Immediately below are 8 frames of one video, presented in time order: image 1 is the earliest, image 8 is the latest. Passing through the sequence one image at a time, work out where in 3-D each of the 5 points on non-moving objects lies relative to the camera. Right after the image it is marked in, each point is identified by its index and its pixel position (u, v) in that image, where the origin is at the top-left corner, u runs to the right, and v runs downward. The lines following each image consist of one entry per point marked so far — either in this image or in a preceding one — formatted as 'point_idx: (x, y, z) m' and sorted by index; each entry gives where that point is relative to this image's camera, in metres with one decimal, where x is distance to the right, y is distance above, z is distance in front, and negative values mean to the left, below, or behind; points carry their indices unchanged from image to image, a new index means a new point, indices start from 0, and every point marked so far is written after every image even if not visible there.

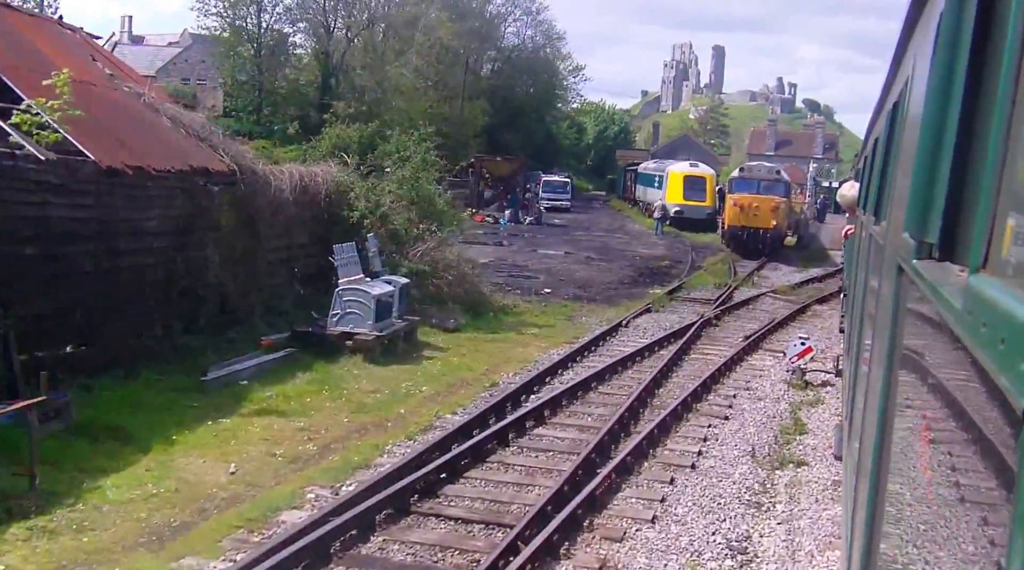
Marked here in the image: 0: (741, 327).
0: (+3.7, -0.7, +19.4) m
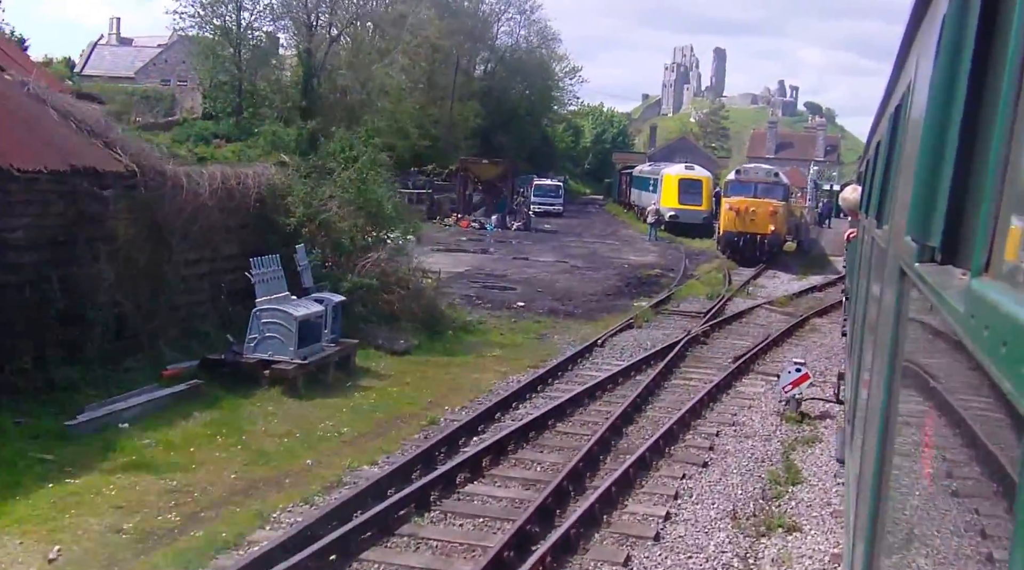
0: (+3.2, -0.9, +17.3) m
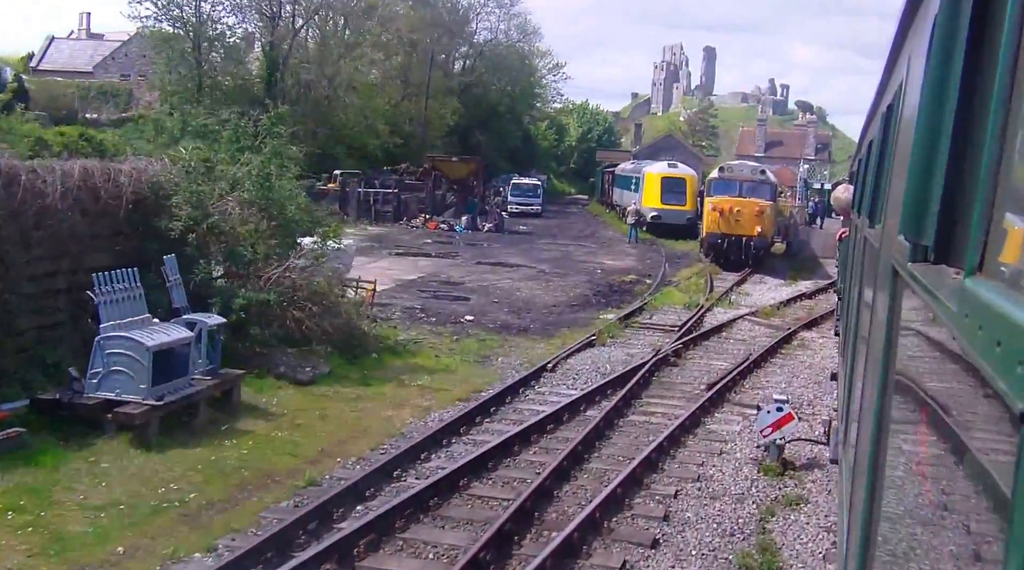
0: (+2.5, -1.1, +14.9) m
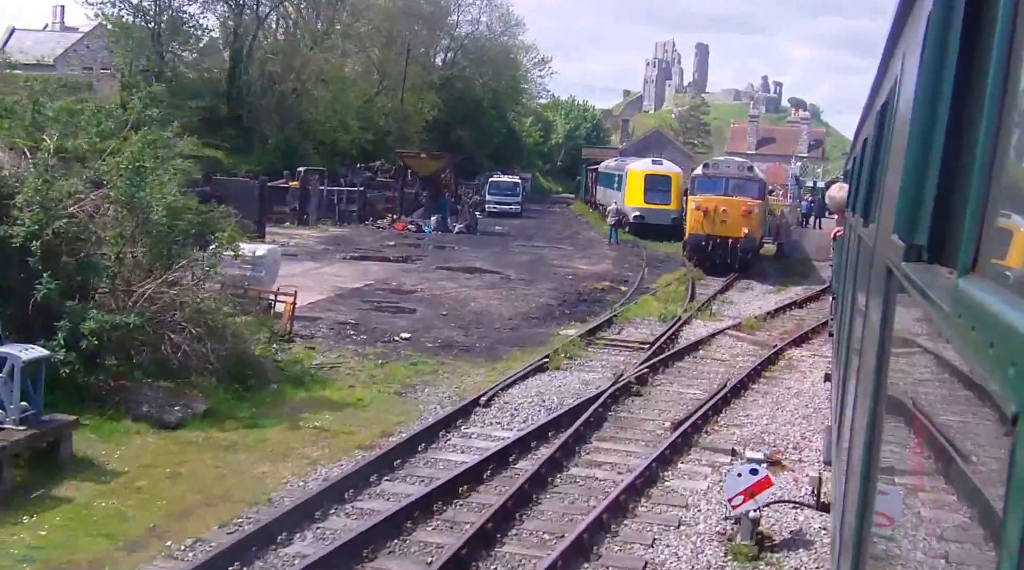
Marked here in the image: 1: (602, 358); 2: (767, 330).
0: (+1.7, -1.2, +12.6) m
1: (+1.1, -0.9, +15.0) m
2: (+4.1, -0.7, +19.0) m
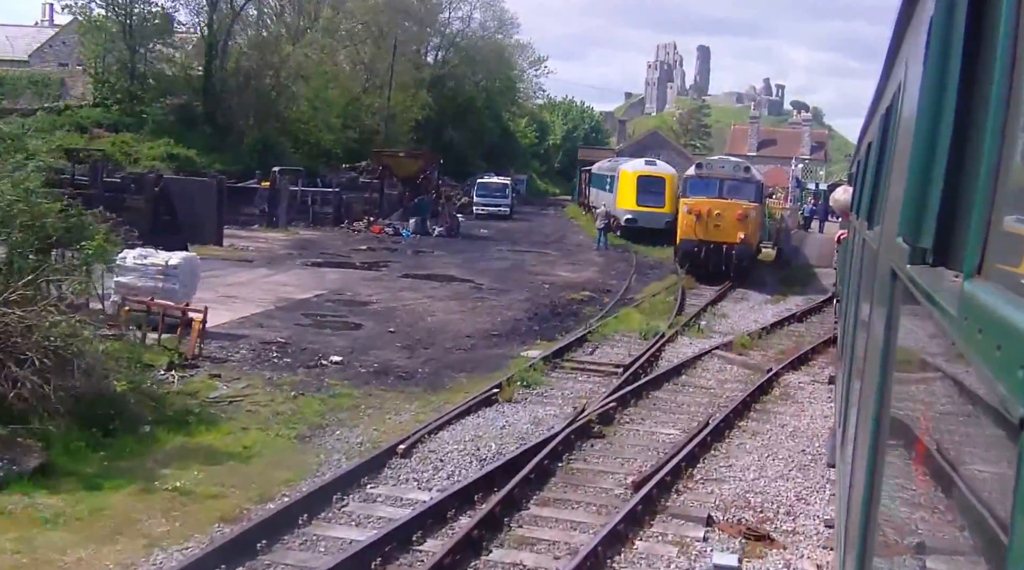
0: (+1.2, -1.4, +10.4) m
1: (+0.6, -1.1, +12.8) m
2: (+3.5, -0.9, +16.8) m
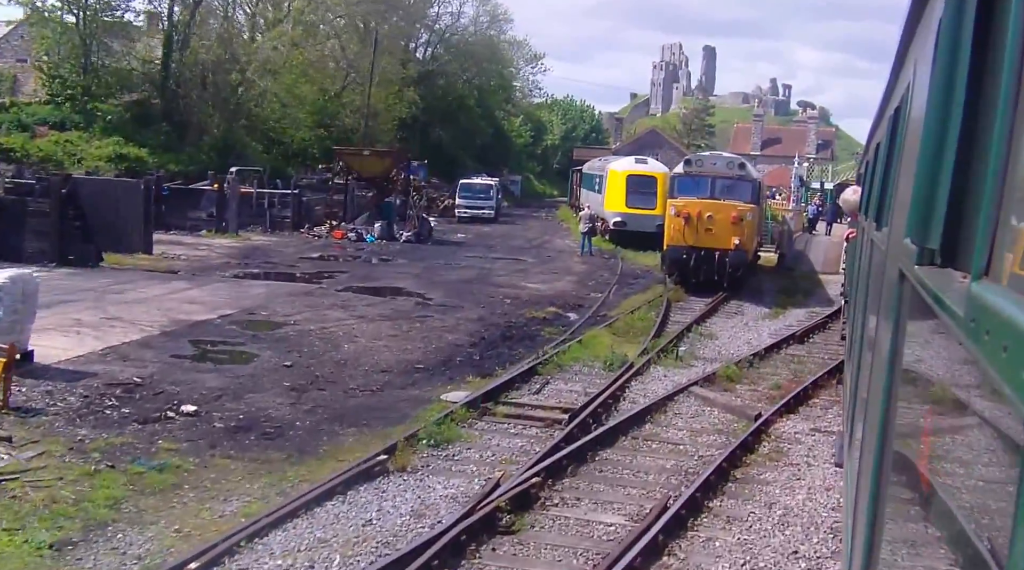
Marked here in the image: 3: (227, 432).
0: (+0.4, -1.6, +7.3) m
1: (-0.2, -1.3, +9.7) m
2: (+2.8, -1.1, +13.7) m
3: (-2.3, -1.2, +9.3) m
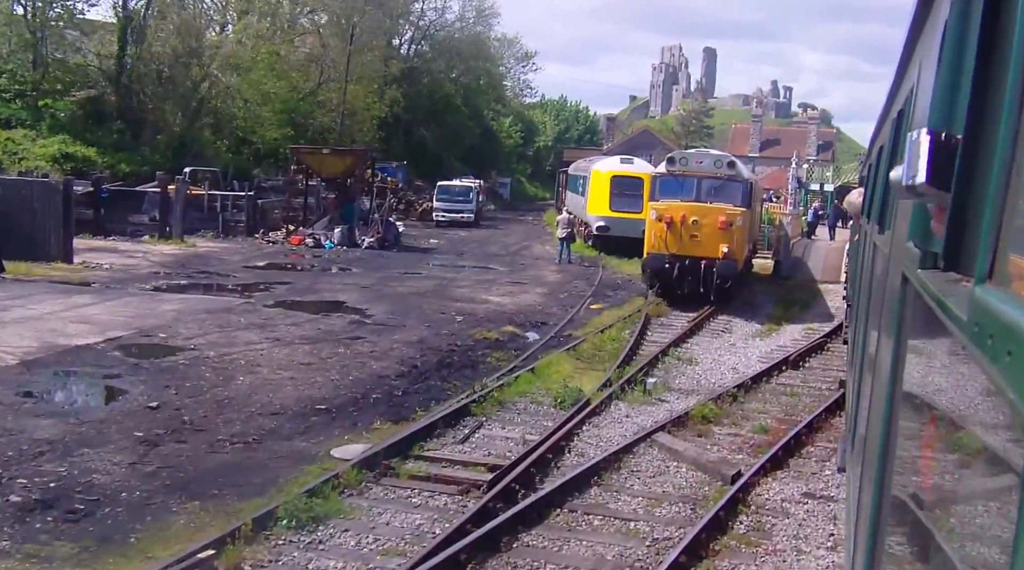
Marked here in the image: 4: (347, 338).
0: (-0.3, -1.8, +4.9) m
1: (-0.9, -1.5, +7.3) m
2: (+2.1, -1.3, +11.2) m
3: (-3.0, -1.4, +6.9) m
4: (-2.0, -0.7, +14.3) m
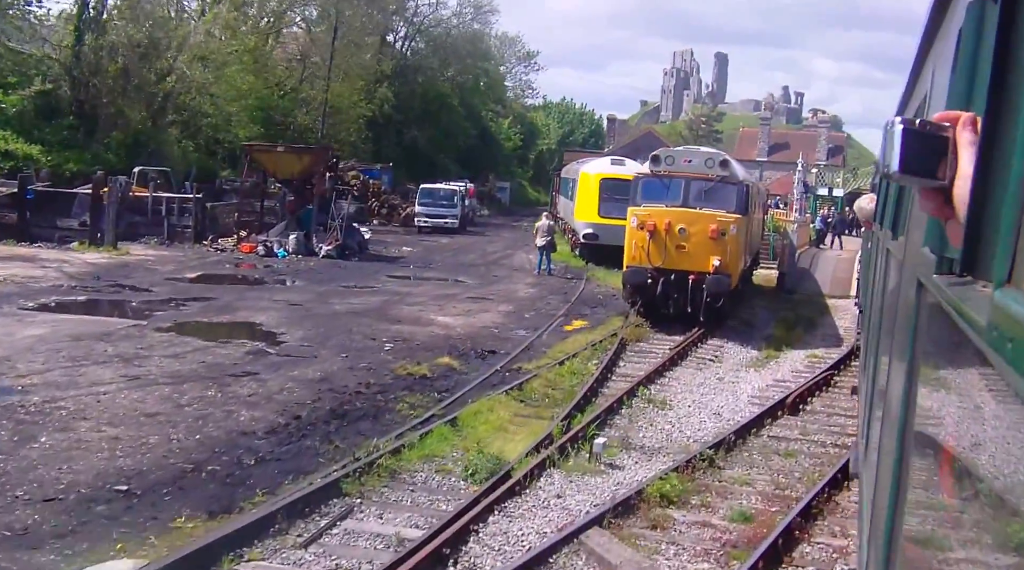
0: (-1.2, -1.9, +1.9) m
1: (-1.7, -1.7, +4.3) m
2: (+1.3, -1.5, +8.3) m
3: (-3.8, -1.5, +4.0) m
4: (-2.7, -0.9, +11.4) m
